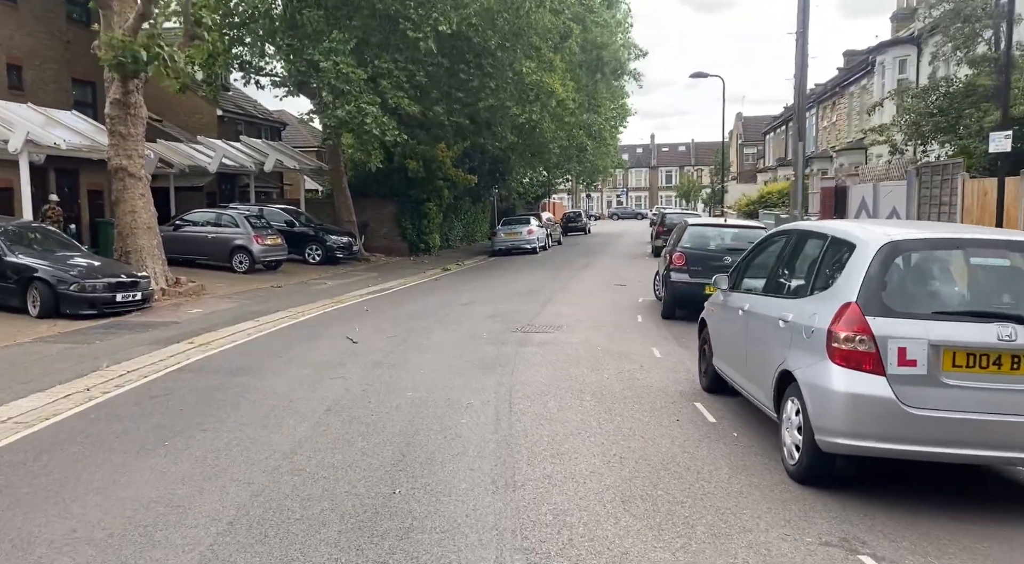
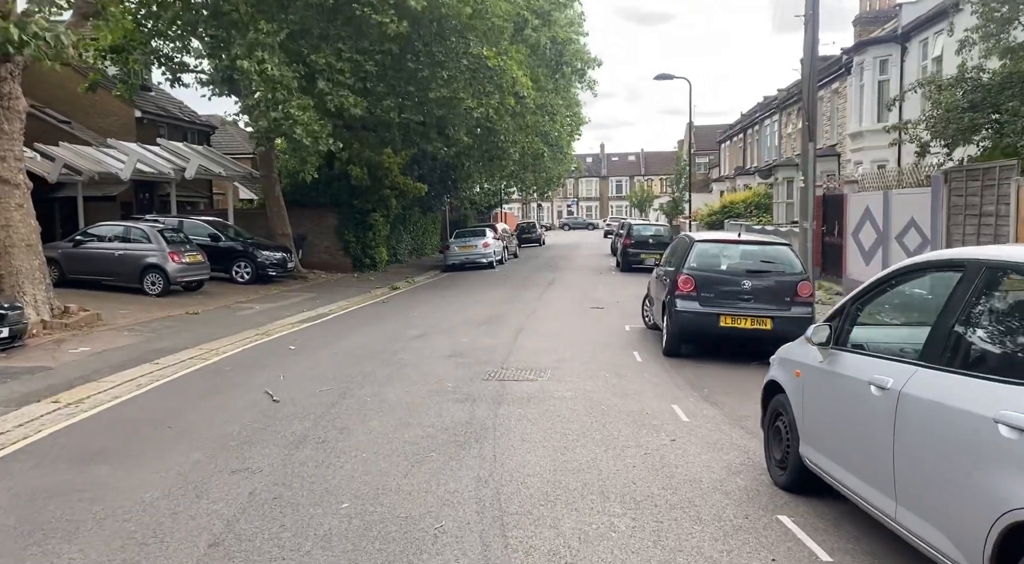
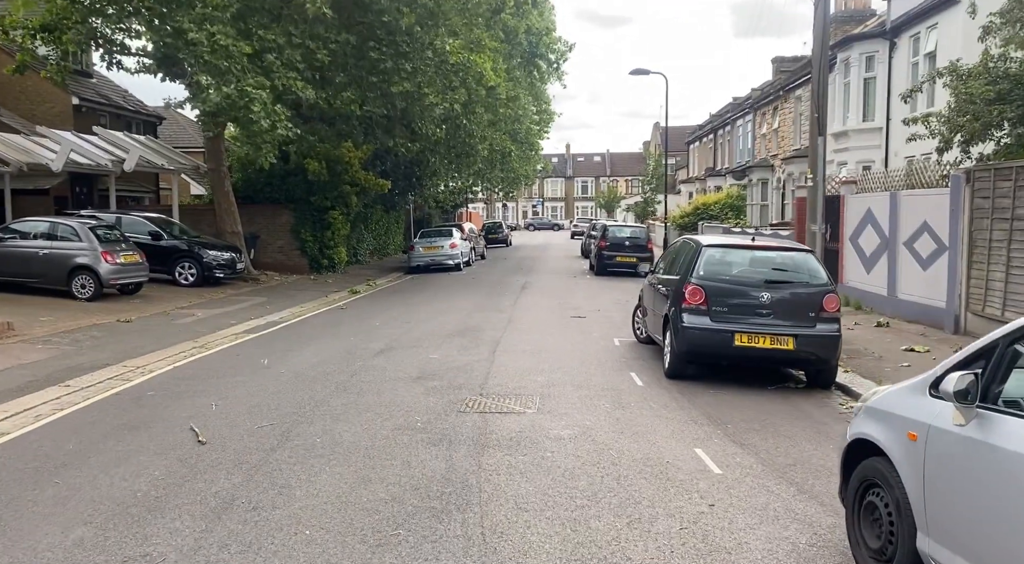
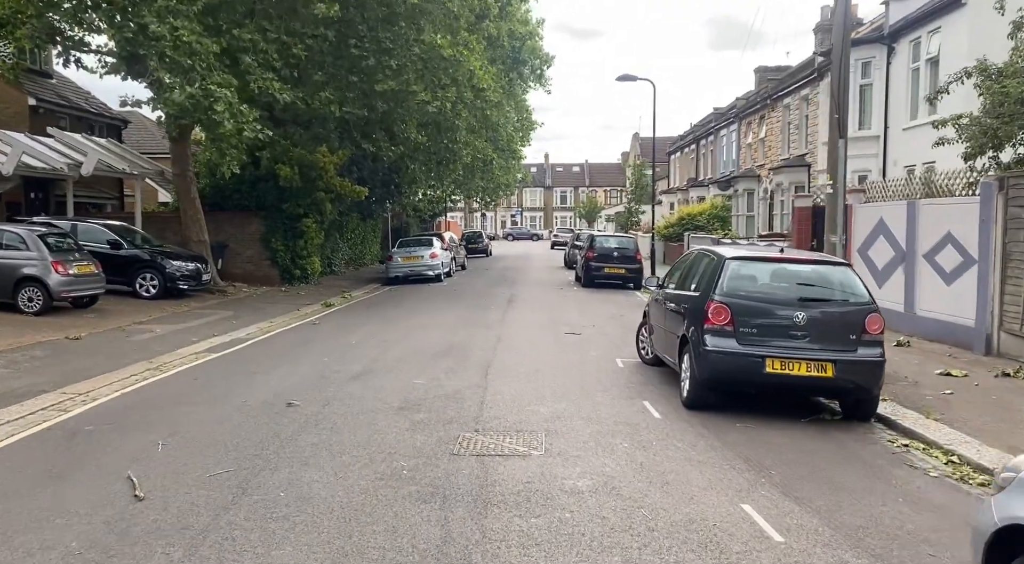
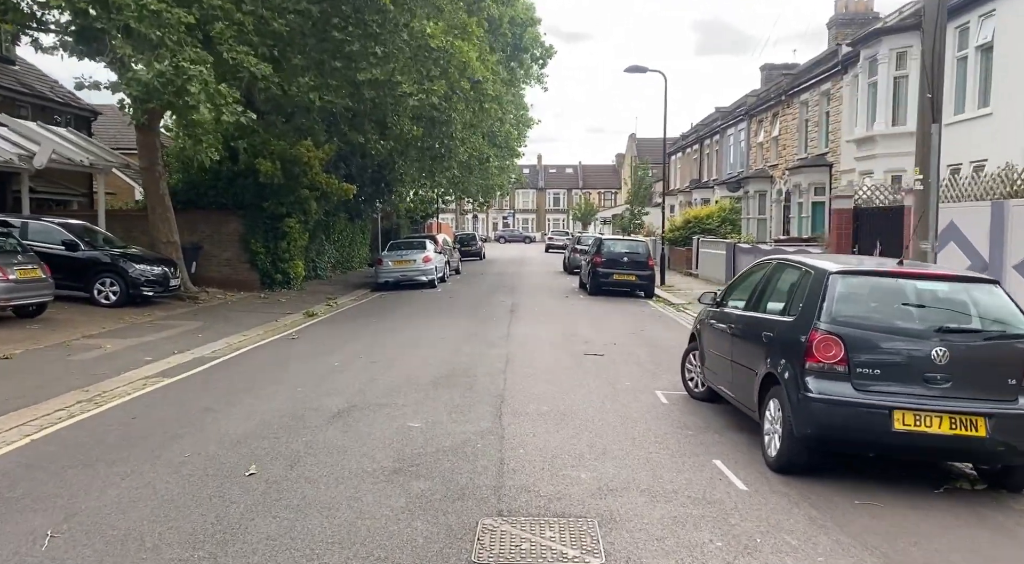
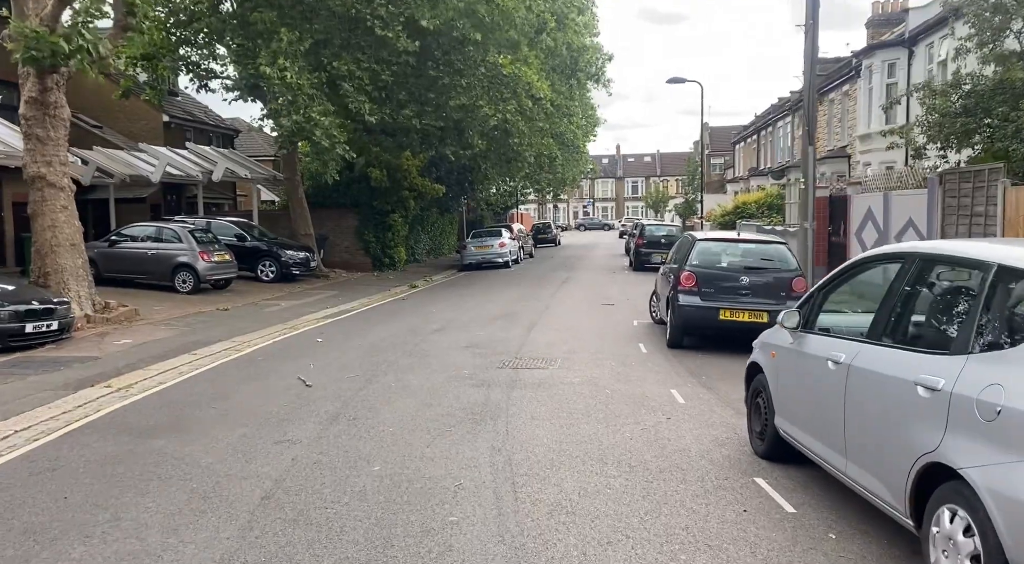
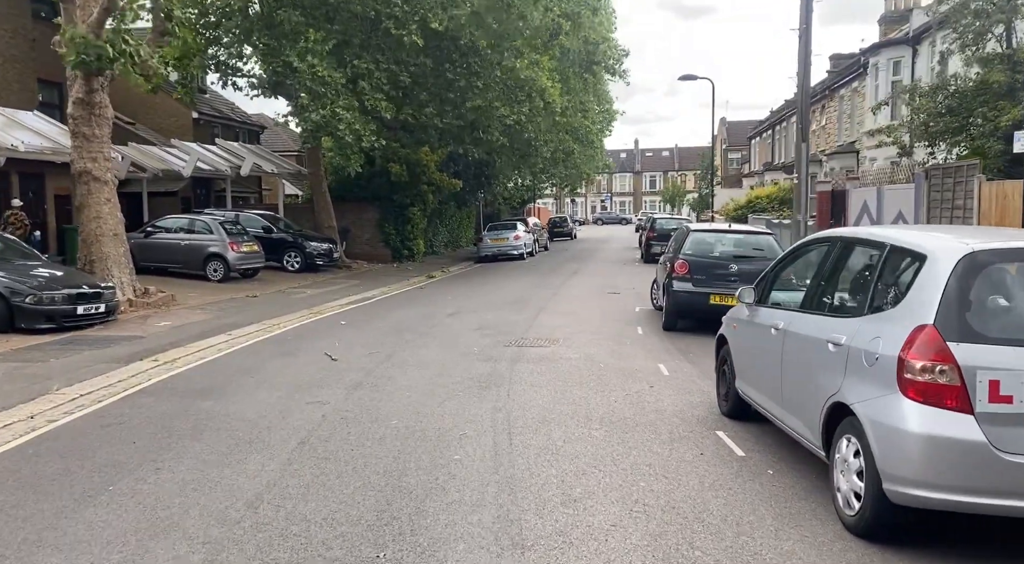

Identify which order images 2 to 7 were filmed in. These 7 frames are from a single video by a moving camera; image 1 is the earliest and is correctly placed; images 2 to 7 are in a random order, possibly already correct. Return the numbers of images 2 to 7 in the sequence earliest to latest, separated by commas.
7, 6, 2, 3, 4, 5
